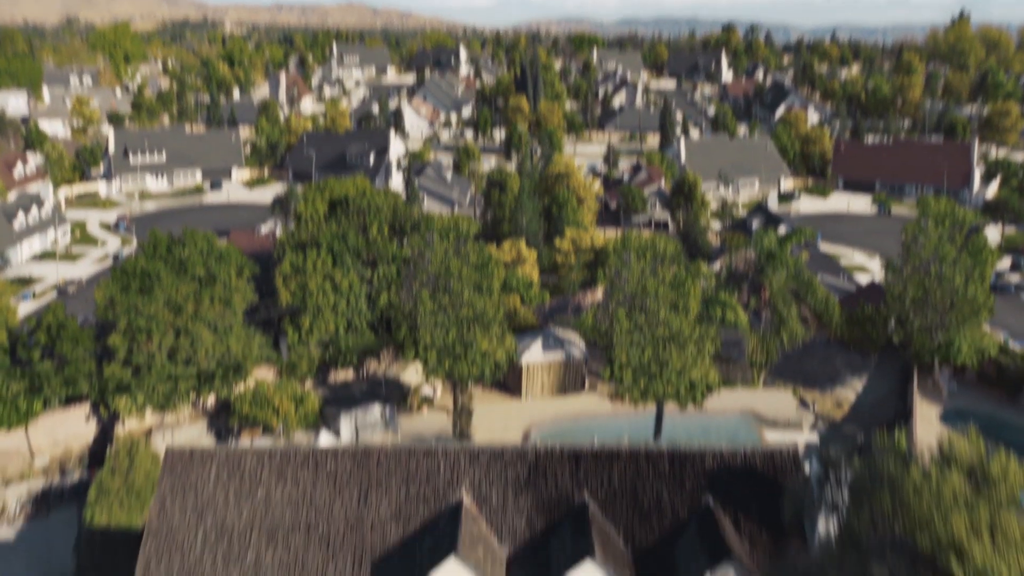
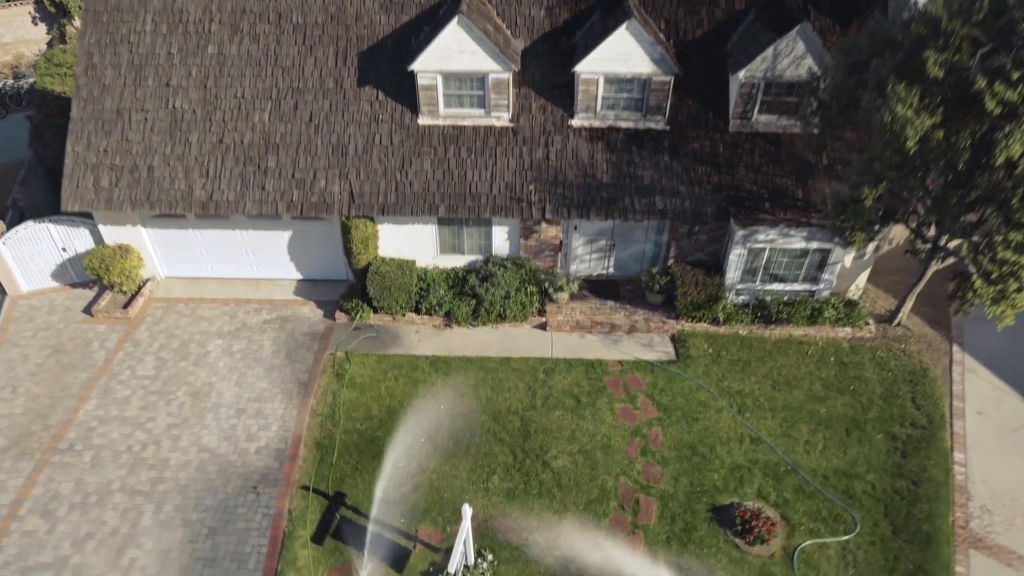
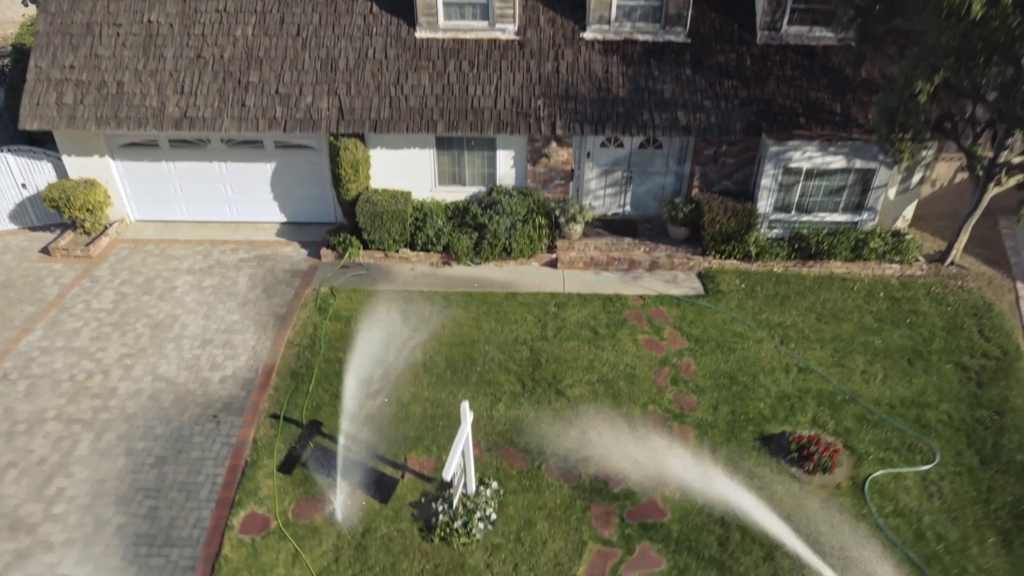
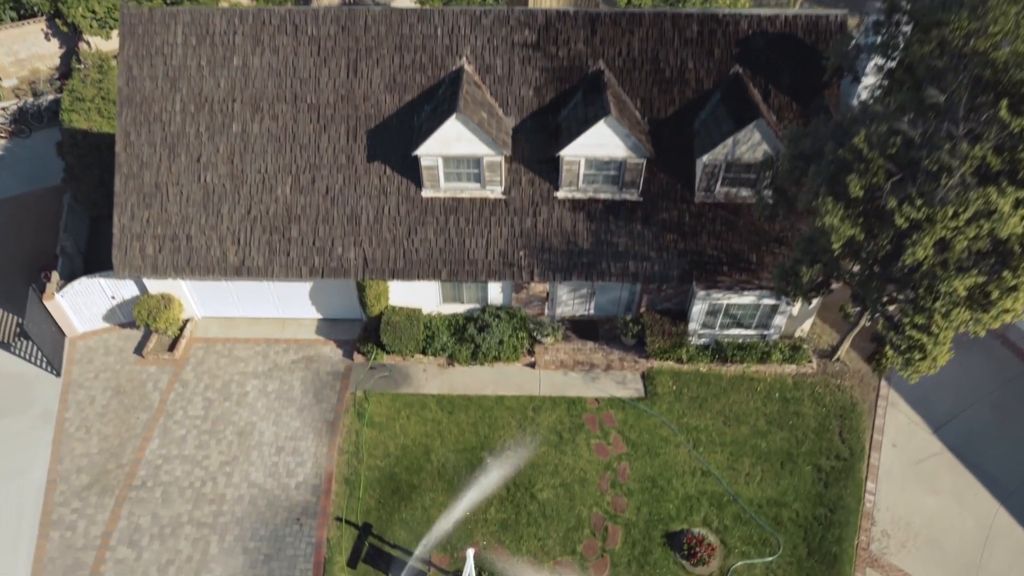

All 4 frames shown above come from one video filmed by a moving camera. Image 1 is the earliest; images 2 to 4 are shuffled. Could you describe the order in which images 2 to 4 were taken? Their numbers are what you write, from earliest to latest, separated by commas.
4, 2, 3
